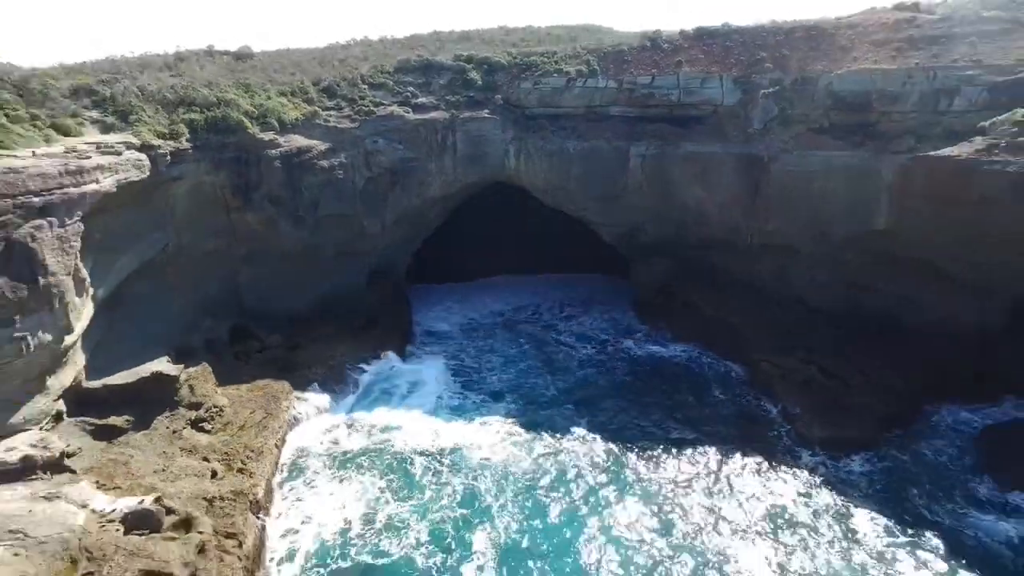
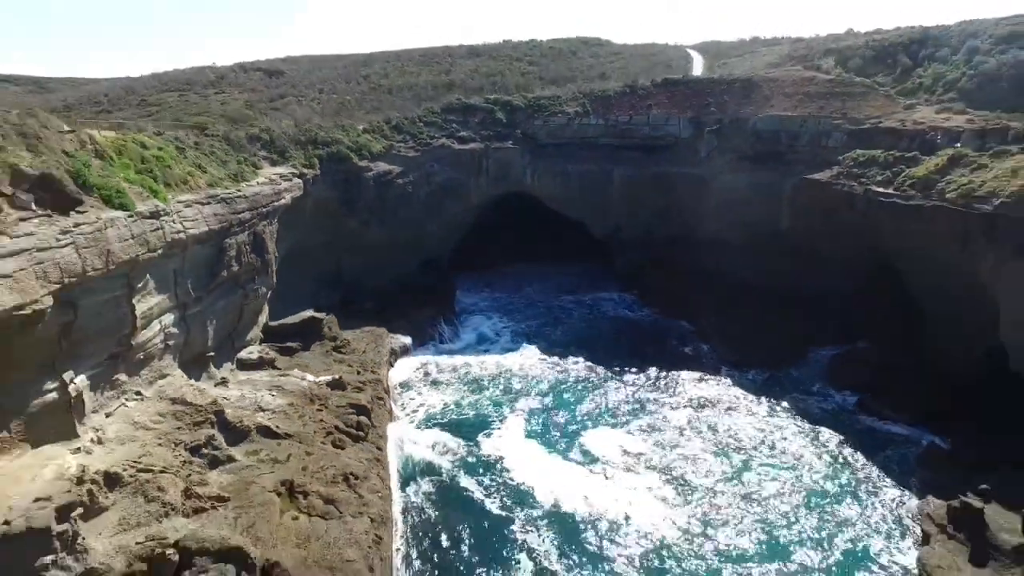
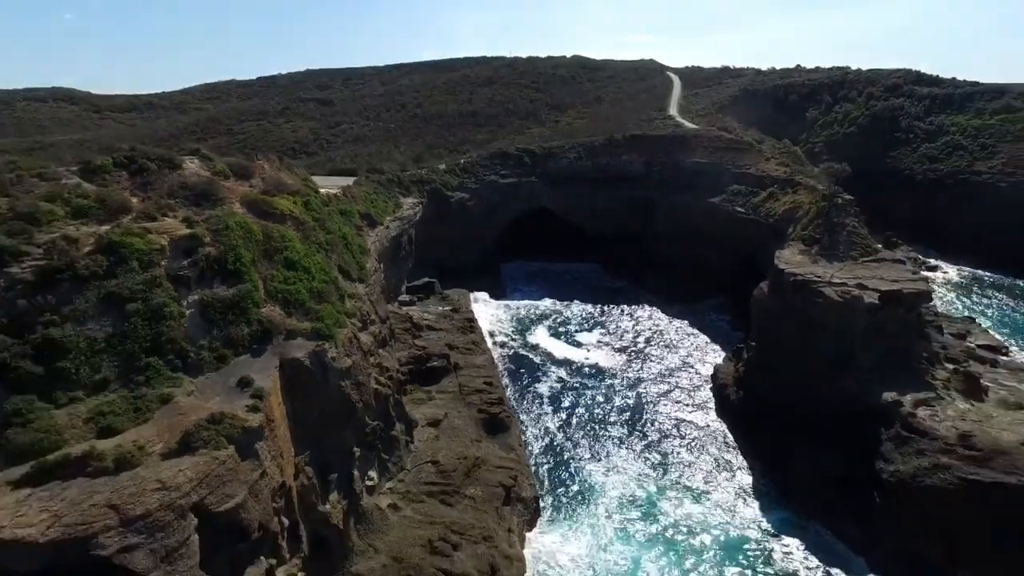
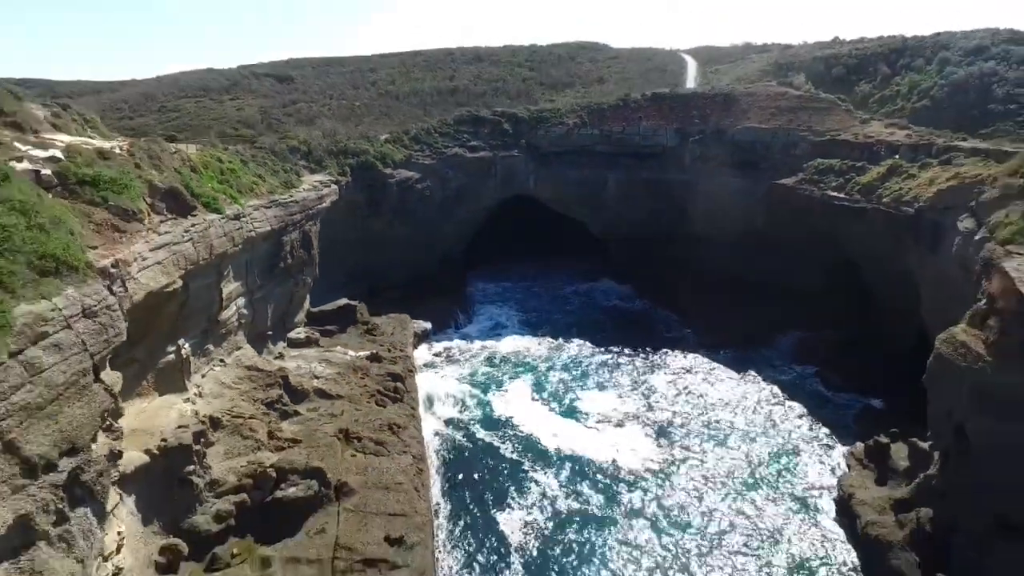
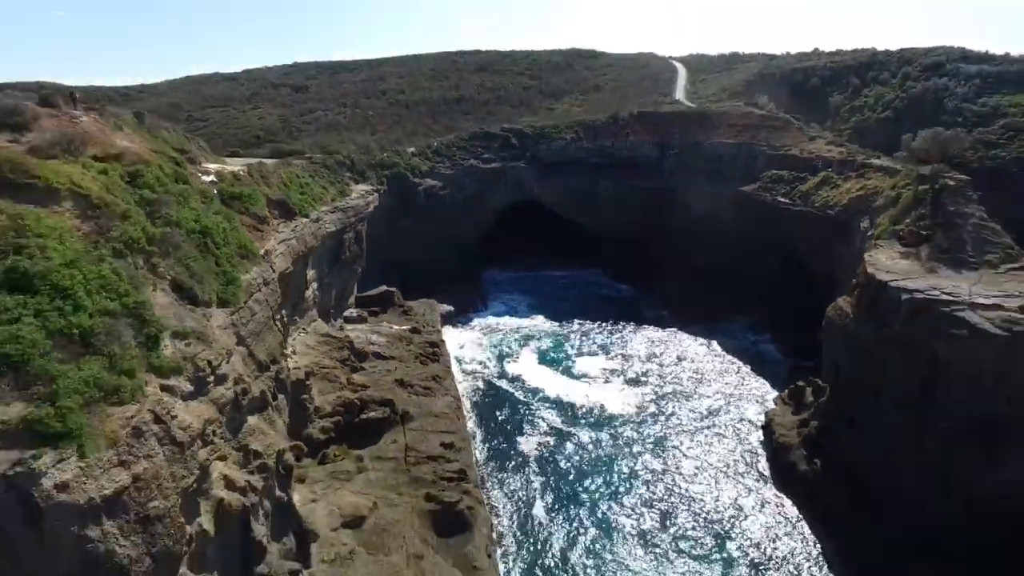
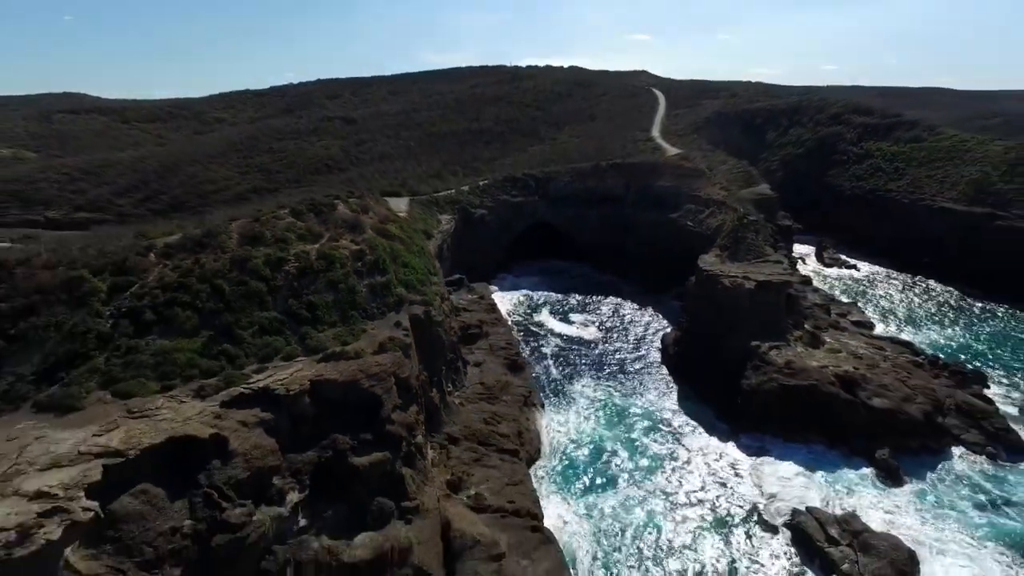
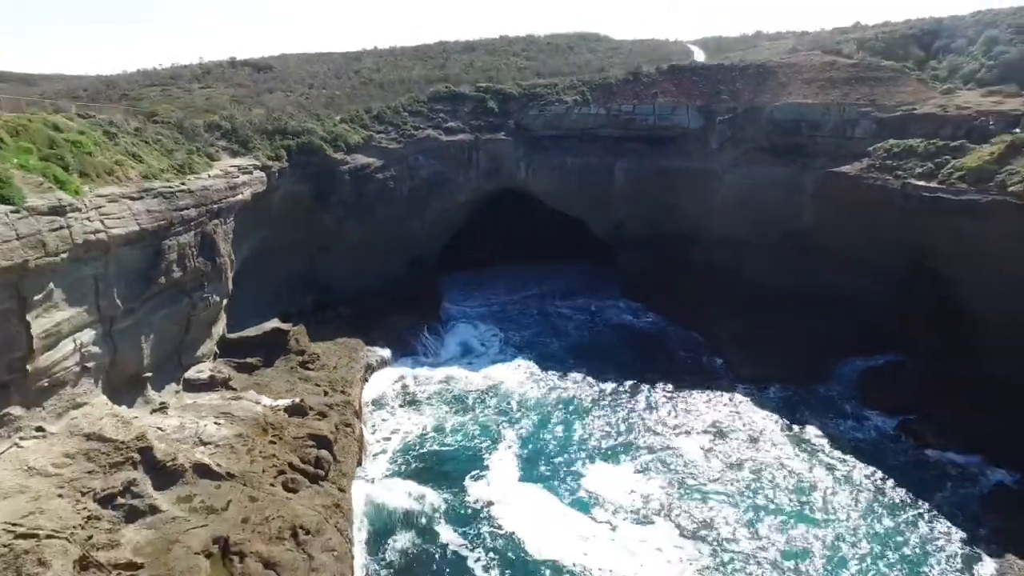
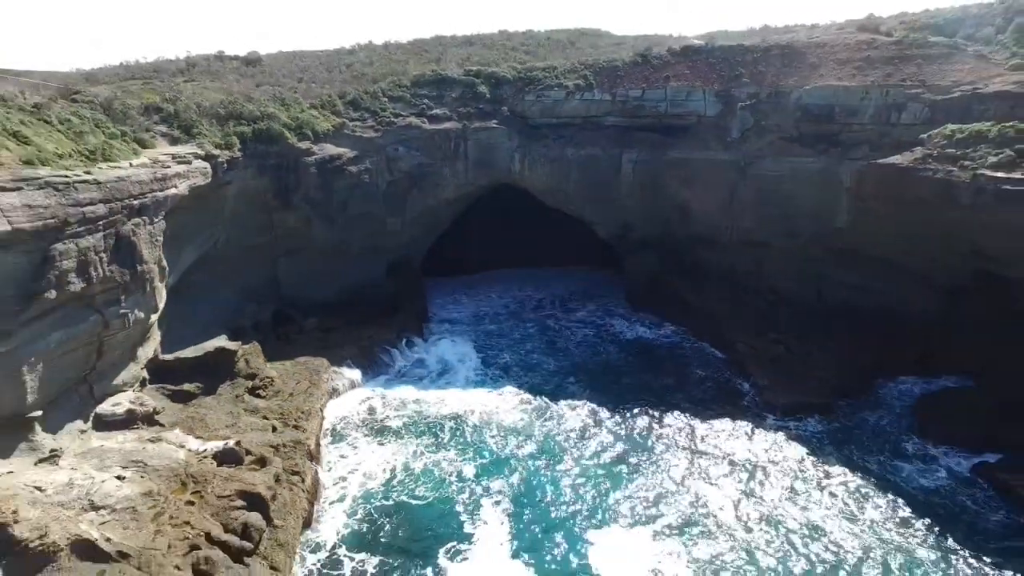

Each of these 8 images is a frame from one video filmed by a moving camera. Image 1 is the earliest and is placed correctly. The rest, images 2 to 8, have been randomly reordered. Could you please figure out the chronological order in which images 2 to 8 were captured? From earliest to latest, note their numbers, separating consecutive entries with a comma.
8, 7, 2, 4, 5, 3, 6
